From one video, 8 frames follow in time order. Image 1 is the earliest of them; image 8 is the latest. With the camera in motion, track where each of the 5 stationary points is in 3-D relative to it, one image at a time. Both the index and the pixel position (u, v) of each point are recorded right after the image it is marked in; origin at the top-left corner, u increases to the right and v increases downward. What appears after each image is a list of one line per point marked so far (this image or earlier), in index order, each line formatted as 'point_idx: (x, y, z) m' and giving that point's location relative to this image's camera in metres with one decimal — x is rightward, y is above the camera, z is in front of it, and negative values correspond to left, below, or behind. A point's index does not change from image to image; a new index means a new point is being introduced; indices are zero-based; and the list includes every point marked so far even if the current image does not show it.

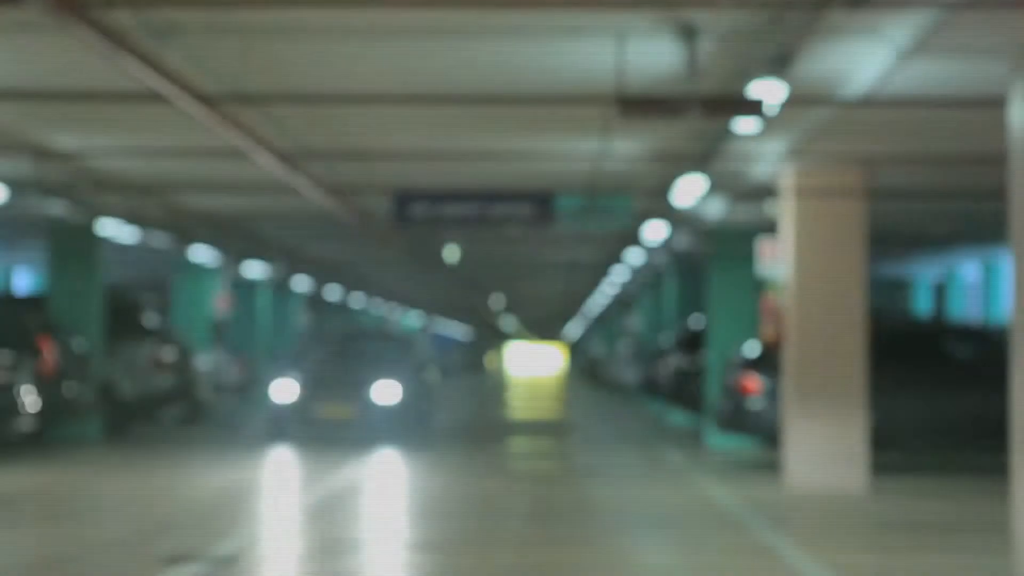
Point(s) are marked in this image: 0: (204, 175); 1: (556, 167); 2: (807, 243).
0: (-3.8, +1.6, +15.7) m
1: (+0.6, +1.6, +15.6) m
2: (+3.5, +0.5, +15.1) m
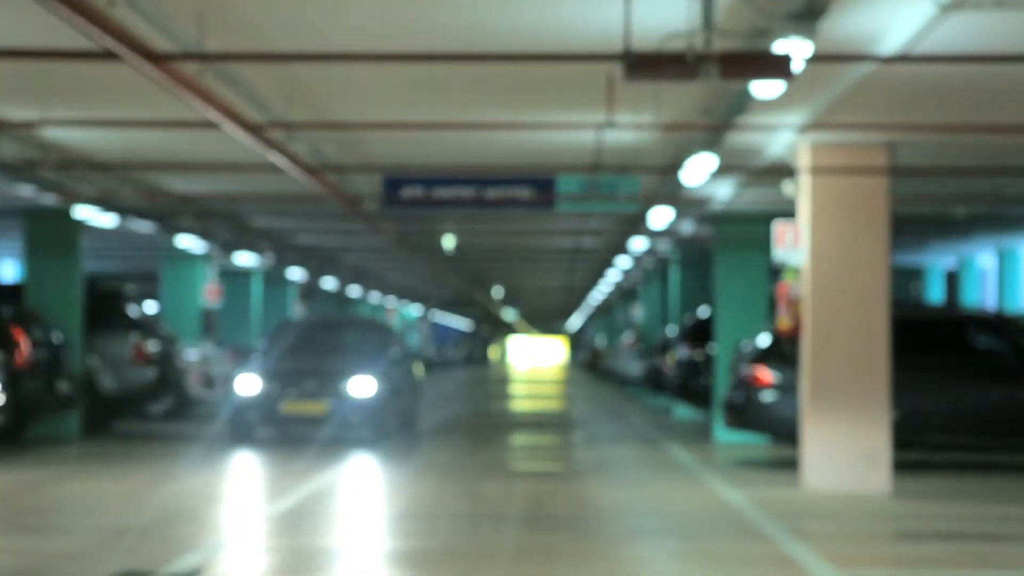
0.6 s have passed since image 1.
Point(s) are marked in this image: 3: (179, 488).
0: (-3.8, +1.7, +14.6) m
1: (+0.5, +1.7, +14.5) m
2: (+3.5, +0.7, +14.0) m
3: (-3.5, -2.1, +13.0) m
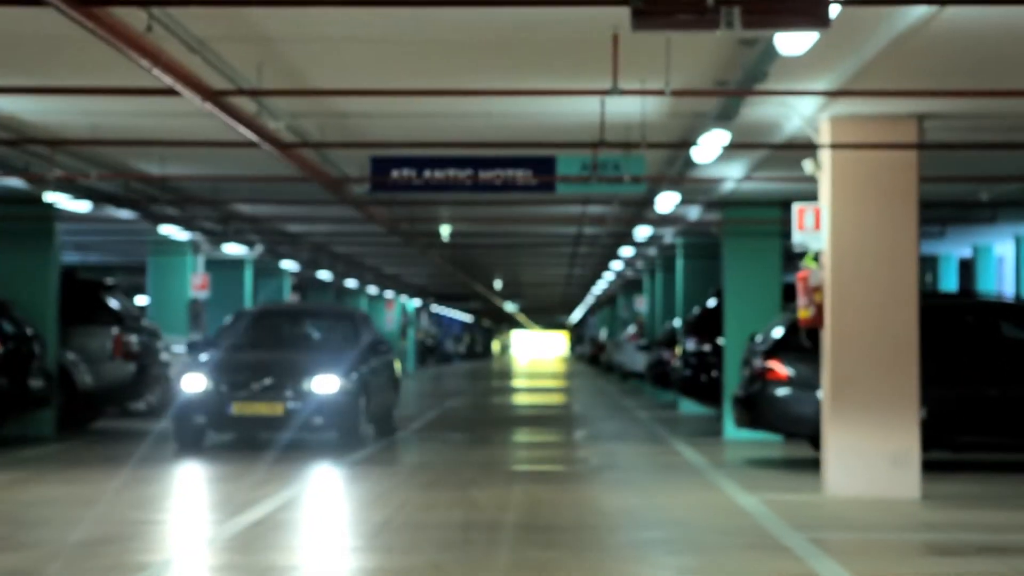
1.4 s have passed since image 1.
0: (-3.8, +1.8, +13.5) m
1: (+0.5, +1.9, +13.4) m
2: (+3.5, +0.8, +12.9) m
3: (-3.5, -1.9, +11.9) m
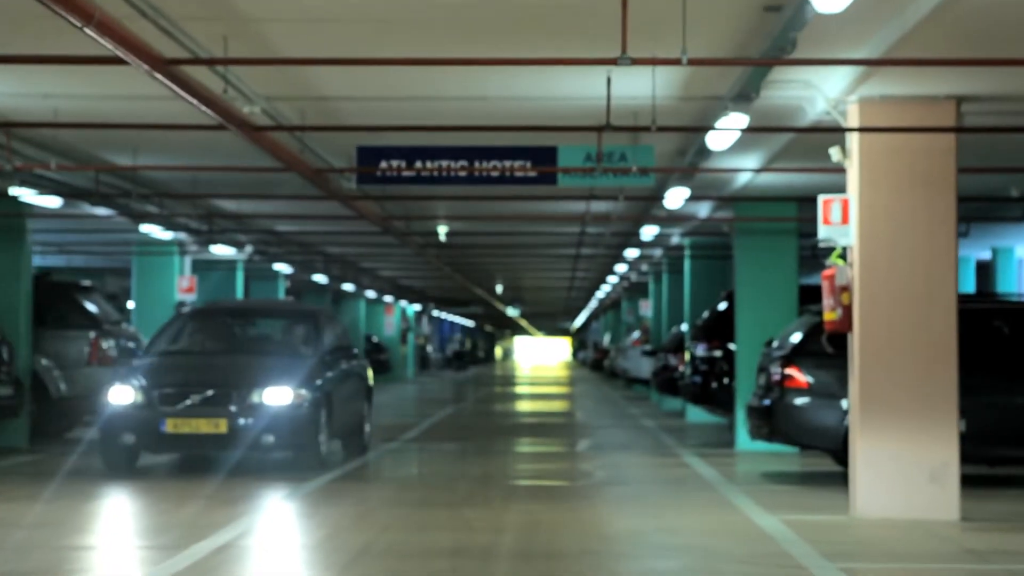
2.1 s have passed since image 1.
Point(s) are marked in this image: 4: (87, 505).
0: (-3.9, +1.8, +12.3) m
1: (+0.4, +1.9, +12.2) m
2: (+3.4, +0.8, +11.7) m
3: (-3.5, -1.9, +10.7) m
4: (-3.8, -2.0, +11.3) m
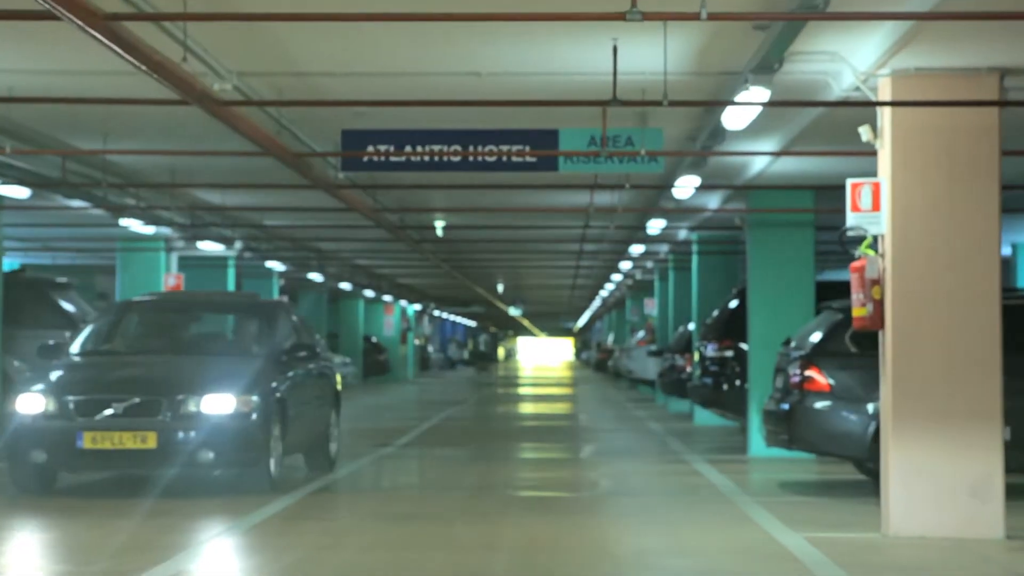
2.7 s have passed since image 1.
0: (-3.9, +1.9, +11.2) m
1: (+0.4, +1.9, +11.1) m
2: (+3.4, +0.9, +10.6) m
3: (-3.6, -1.9, +9.6) m
4: (-3.9, -1.9, +10.2) m
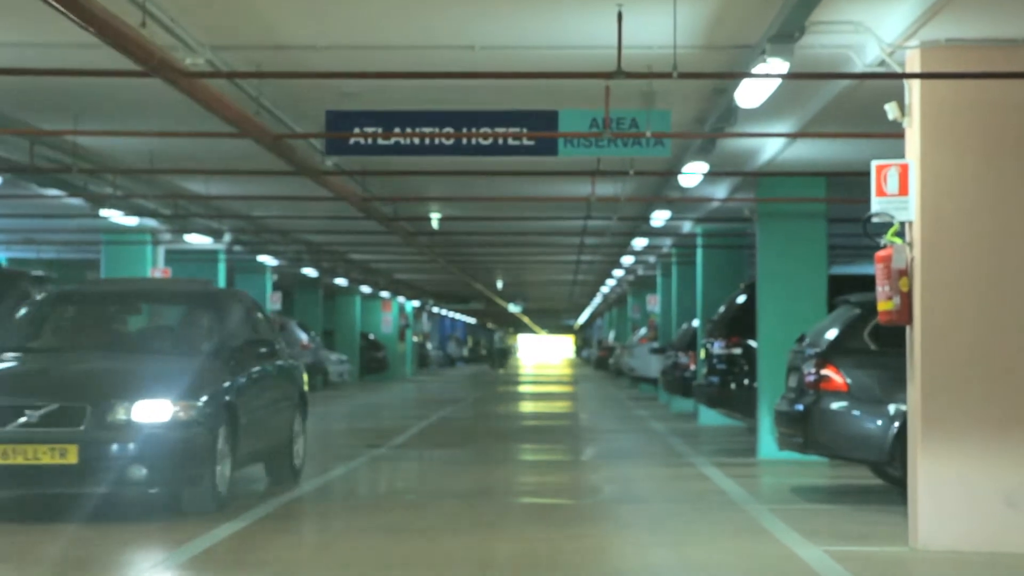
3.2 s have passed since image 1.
0: (-3.9, +2.0, +10.3) m
1: (+0.4, +2.0, +10.2) m
2: (+3.4, +0.9, +9.7) m
3: (-3.6, -1.8, +8.7) m
4: (-3.9, -1.8, +9.3) m
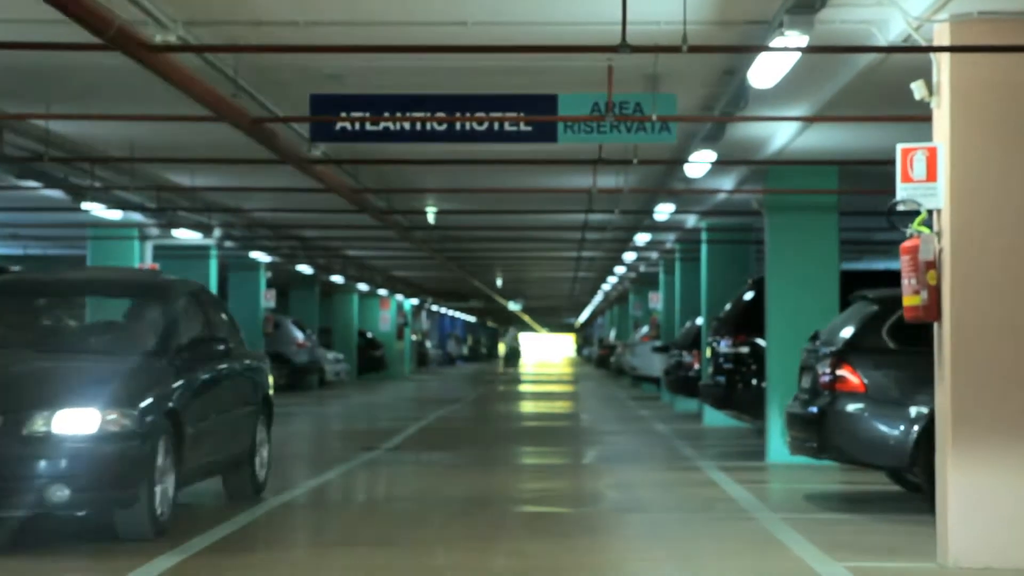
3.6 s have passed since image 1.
0: (-4.0, +2.0, +9.6) m
1: (+0.3, +2.1, +9.5) m
2: (+3.3, +1.0, +9.0) m
3: (-3.6, -1.8, +7.9) m
4: (-3.9, -1.8, +8.6) m
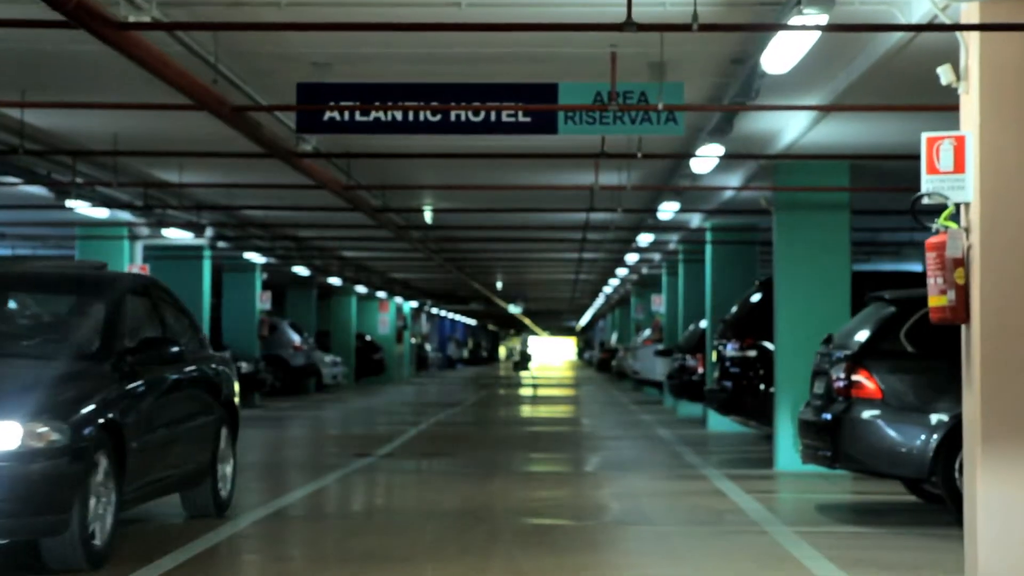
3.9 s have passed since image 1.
0: (-4.0, +2.0, +8.9) m
1: (+0.3, +2.1, +8.8) m
2: (+3.3, +1.0, +8.3) m
3: (-3.7, -1.7, +7.3) m
4: (-4.0, -1.8, +7.9) m
